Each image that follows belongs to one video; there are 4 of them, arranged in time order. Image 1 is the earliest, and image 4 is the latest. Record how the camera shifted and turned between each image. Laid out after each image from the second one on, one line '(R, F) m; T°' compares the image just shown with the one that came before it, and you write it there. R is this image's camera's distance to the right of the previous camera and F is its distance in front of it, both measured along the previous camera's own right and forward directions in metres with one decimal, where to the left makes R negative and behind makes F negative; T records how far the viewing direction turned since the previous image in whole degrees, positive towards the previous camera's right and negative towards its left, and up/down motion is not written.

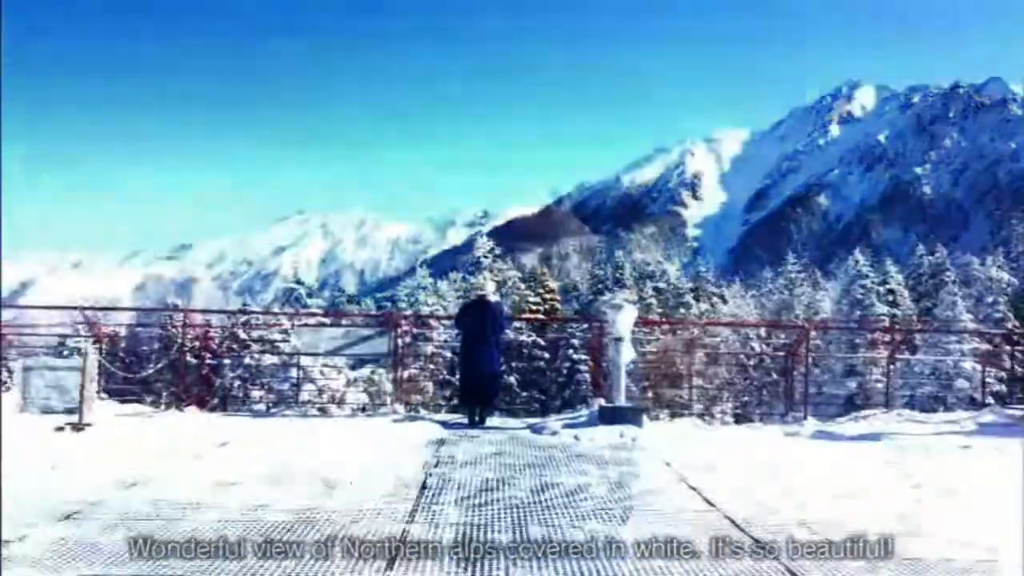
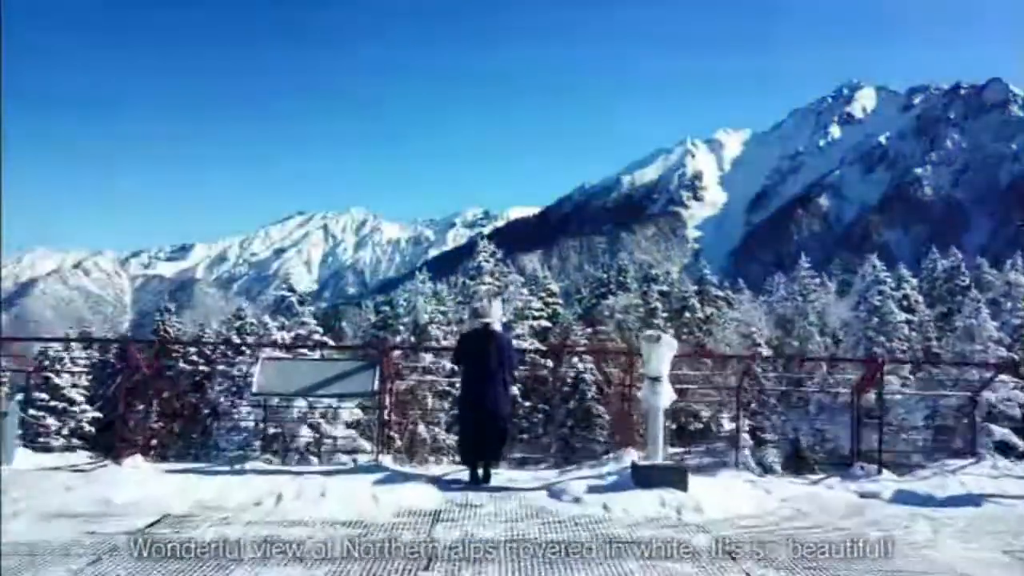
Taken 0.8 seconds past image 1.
(-0.1, +1.4) m; 0°
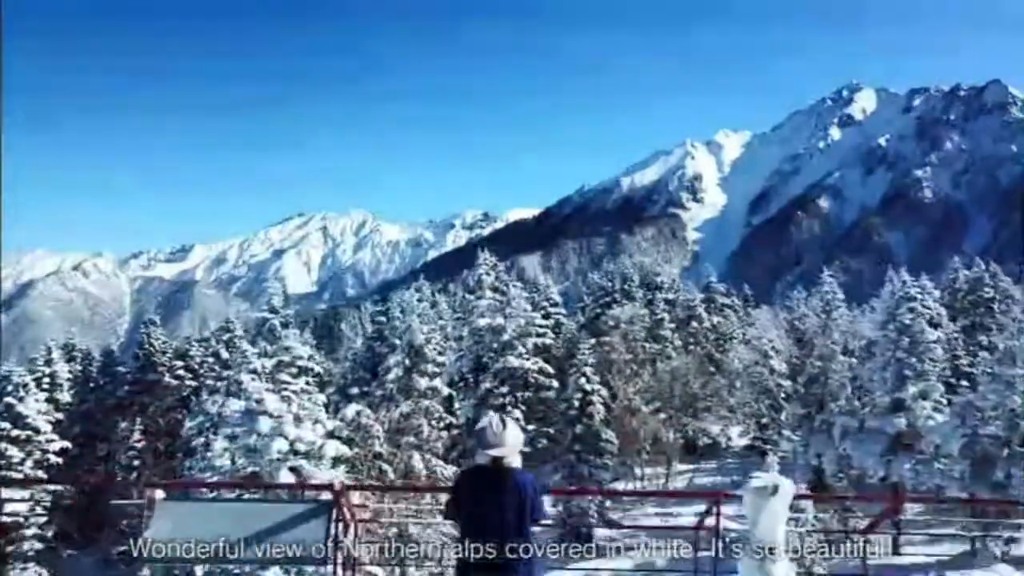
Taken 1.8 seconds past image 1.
(-0.1, +2.6) m; 0°
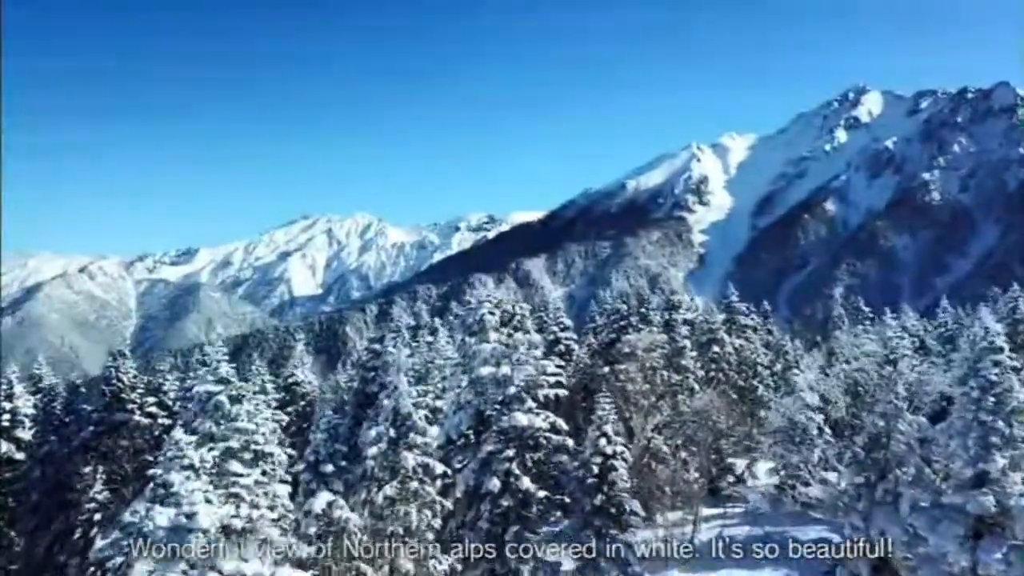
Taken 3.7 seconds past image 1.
(-0.1, +5.6) m; 0°
